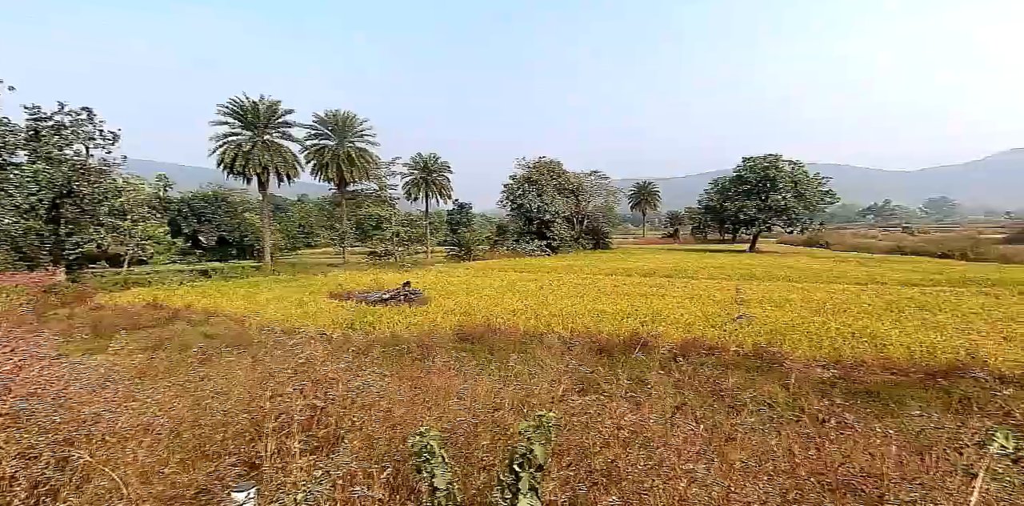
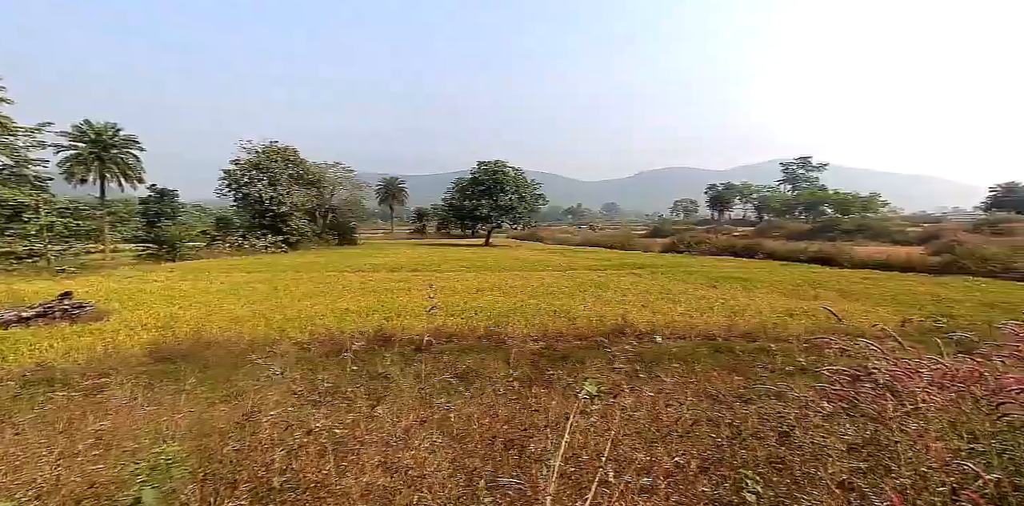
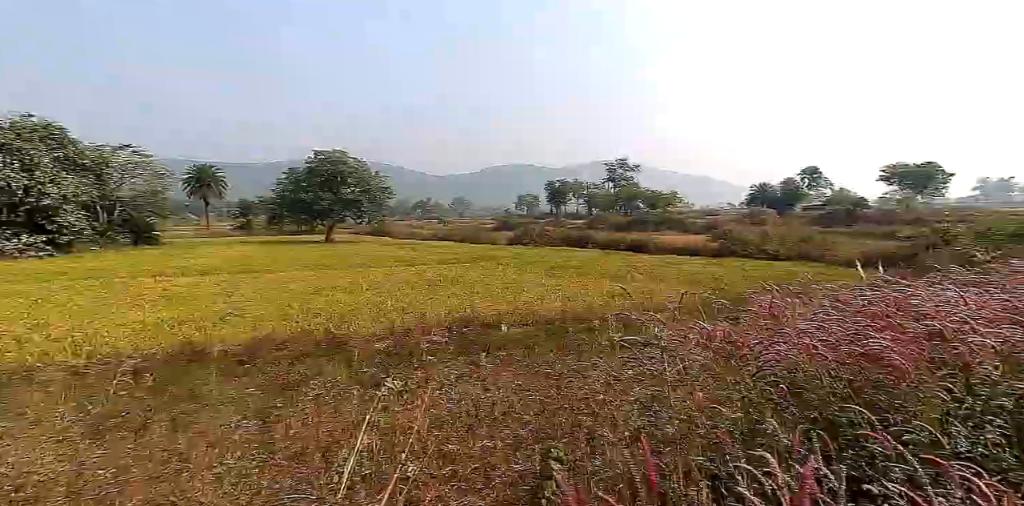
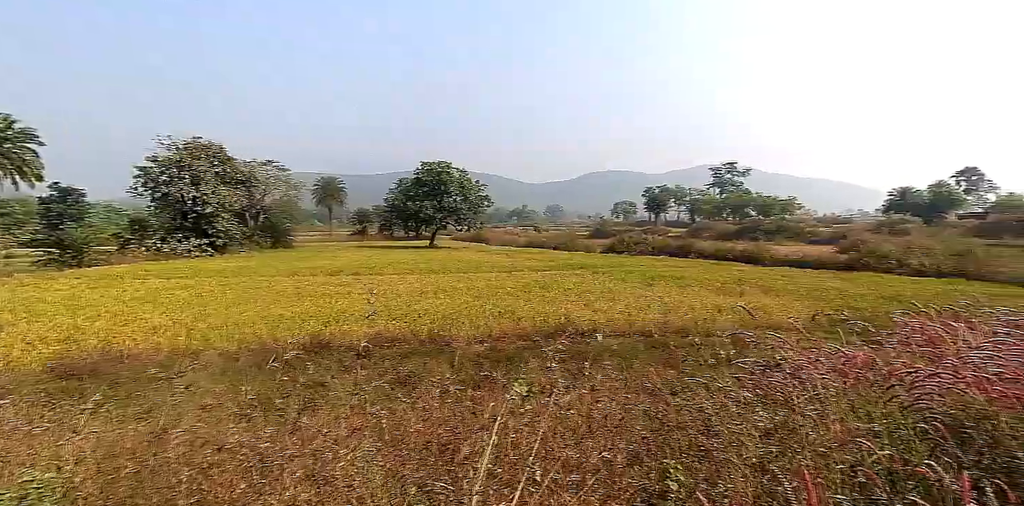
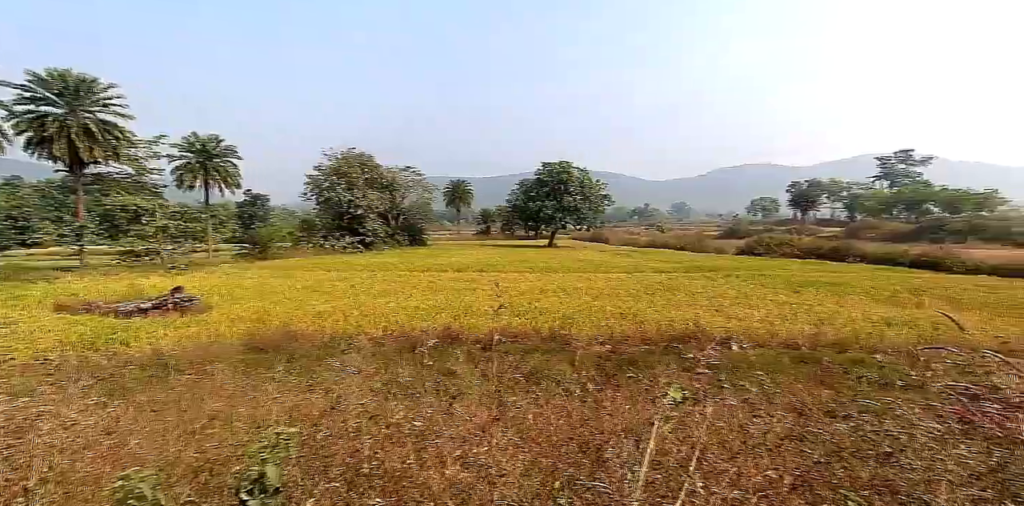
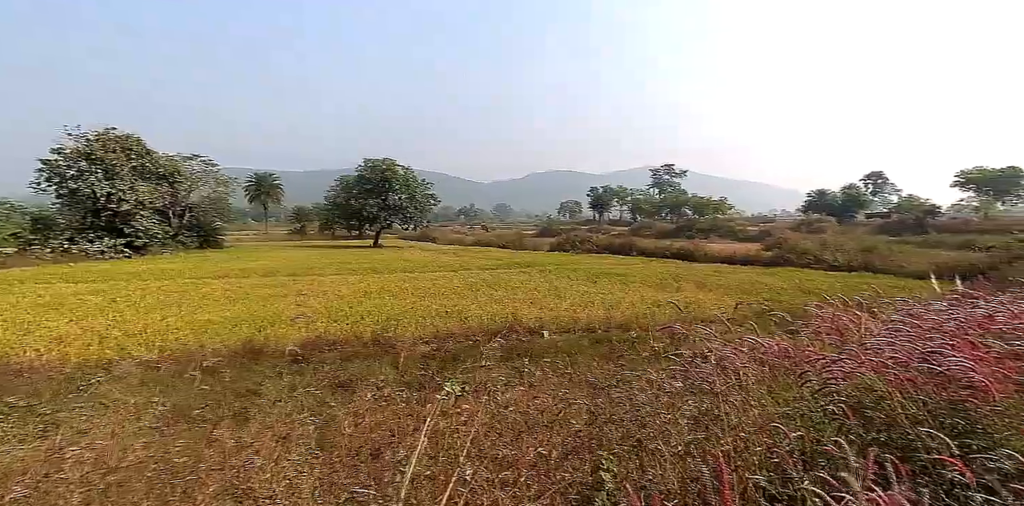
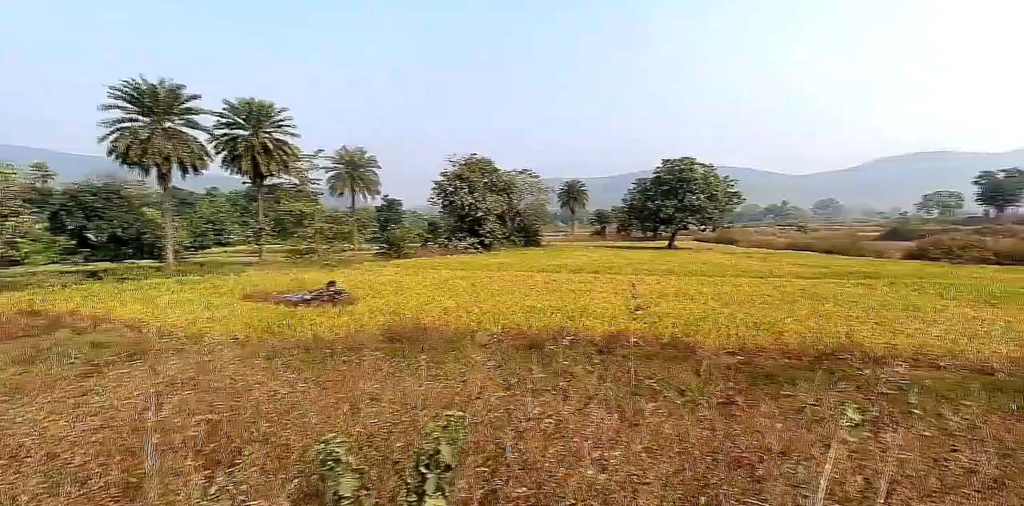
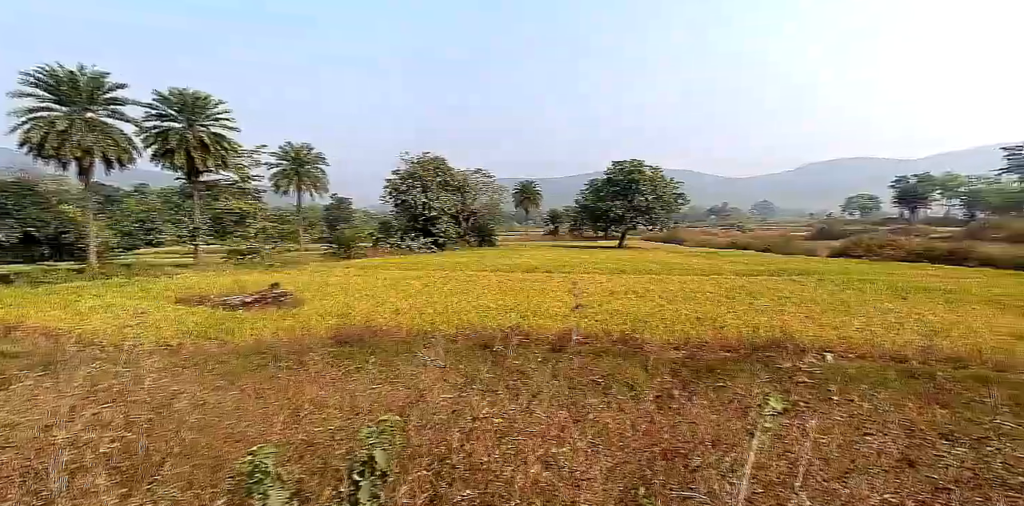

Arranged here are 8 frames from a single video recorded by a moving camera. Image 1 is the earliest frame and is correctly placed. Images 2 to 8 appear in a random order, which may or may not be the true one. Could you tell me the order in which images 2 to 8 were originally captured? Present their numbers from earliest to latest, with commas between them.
7, 8, 5, 2, 4, 6, 3
